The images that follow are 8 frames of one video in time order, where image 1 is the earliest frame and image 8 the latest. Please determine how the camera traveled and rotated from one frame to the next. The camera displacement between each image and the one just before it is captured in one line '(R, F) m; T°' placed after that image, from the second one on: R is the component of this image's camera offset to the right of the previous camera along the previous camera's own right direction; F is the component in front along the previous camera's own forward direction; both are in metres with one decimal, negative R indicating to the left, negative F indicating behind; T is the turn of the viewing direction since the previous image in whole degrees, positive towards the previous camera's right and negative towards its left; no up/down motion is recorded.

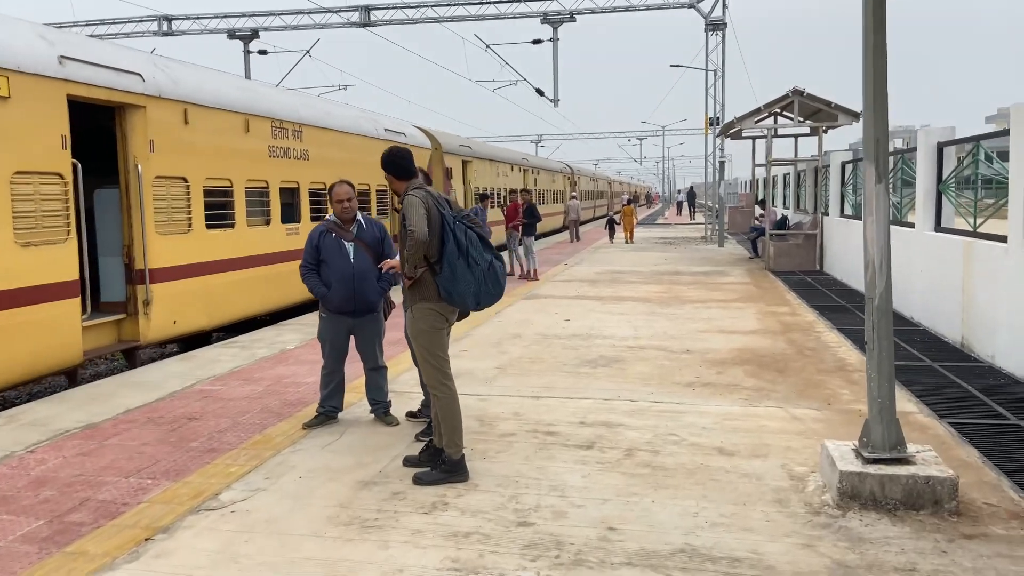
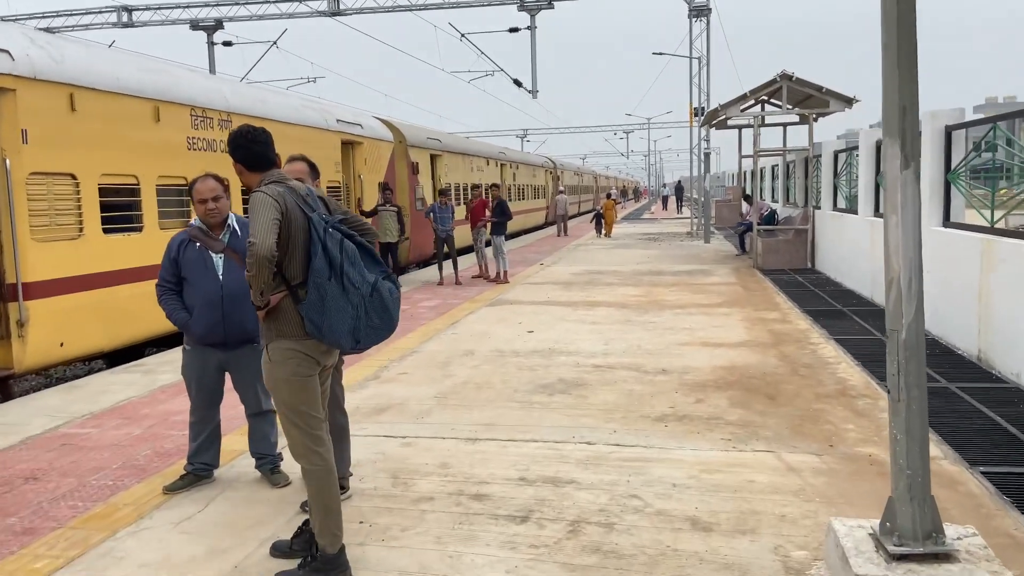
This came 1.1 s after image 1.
(+0.4, +1.1) m; +1°
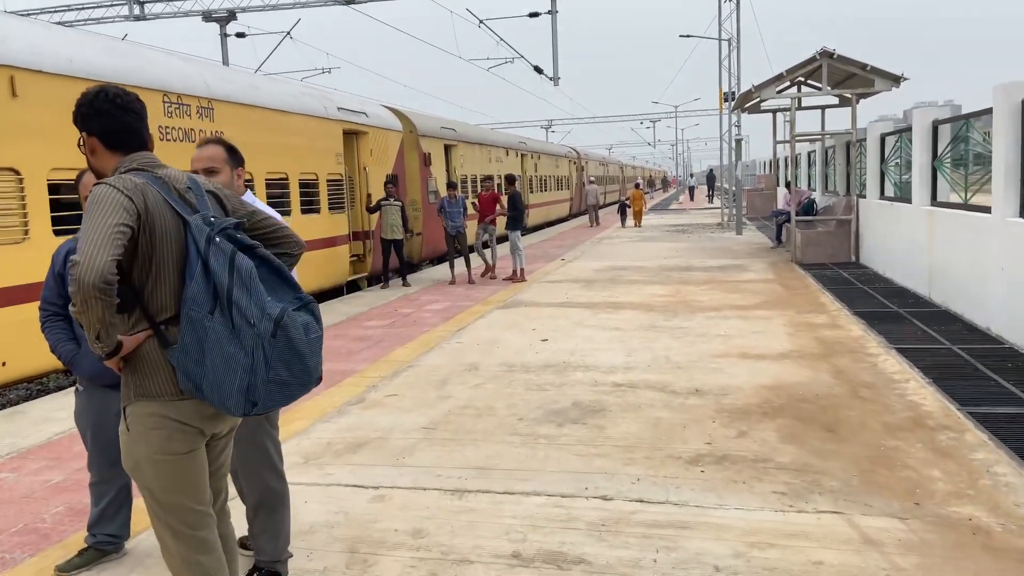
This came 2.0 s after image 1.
(+0.2, +1.0) m; -2°
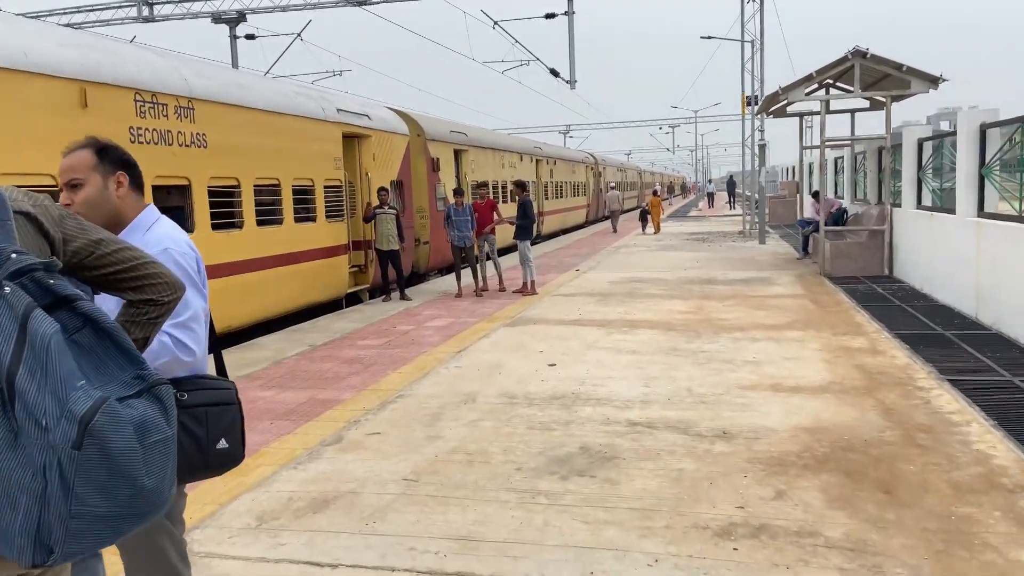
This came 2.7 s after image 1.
(+0.1, +0.7) m; -1°
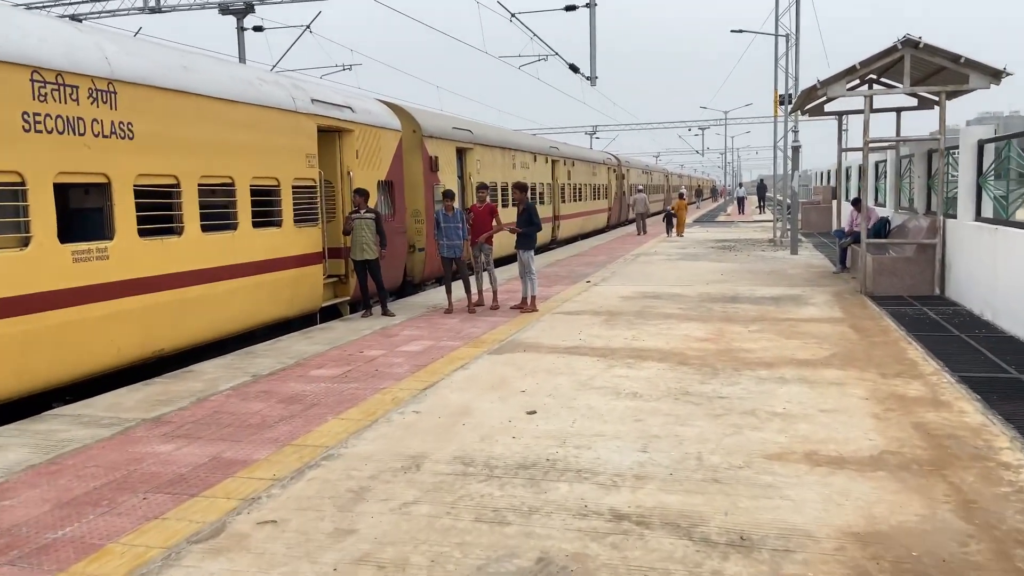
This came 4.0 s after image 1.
(+0.4, +1.3) m; -2°
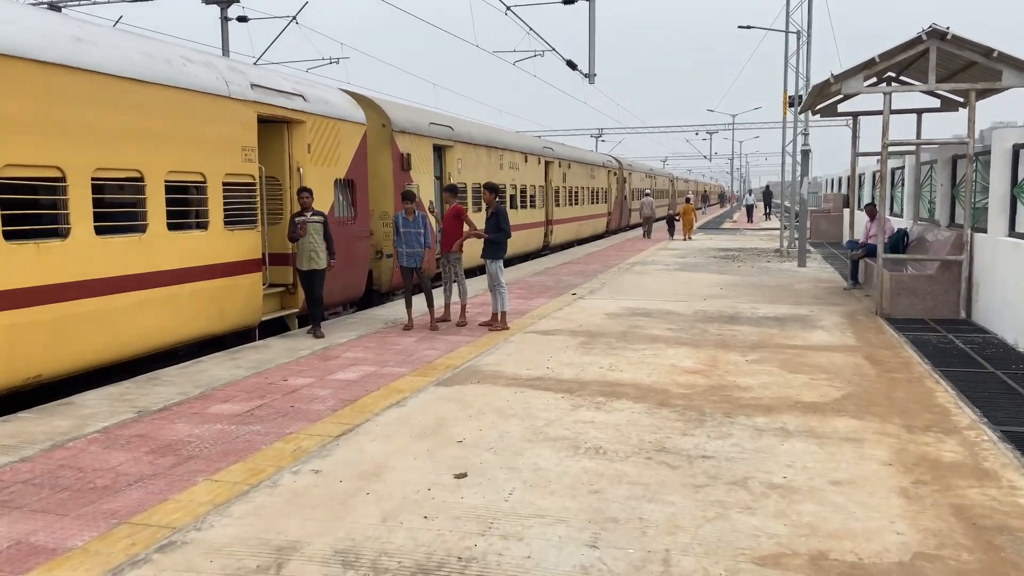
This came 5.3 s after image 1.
(+0.4, +1.2) m; 0°
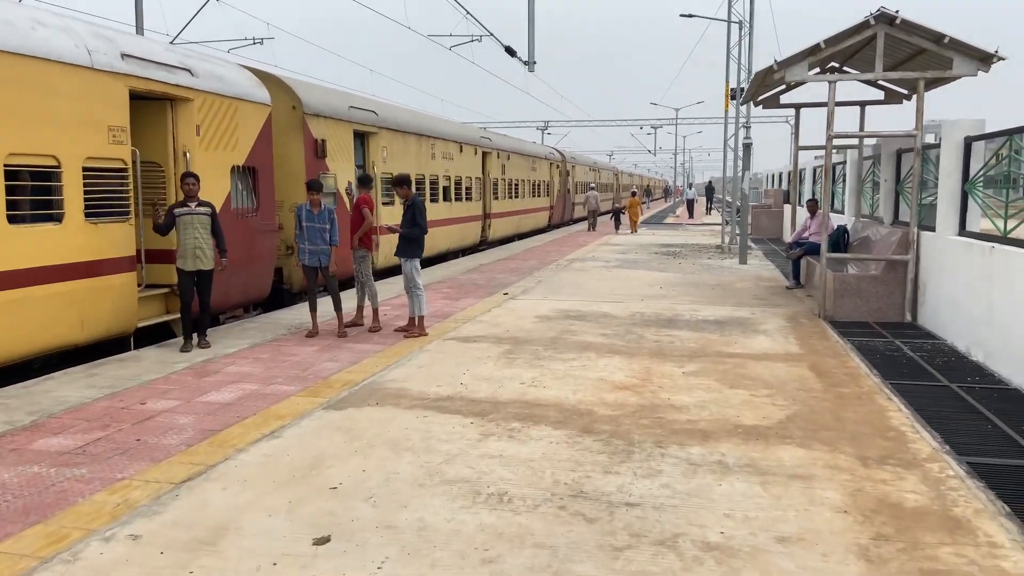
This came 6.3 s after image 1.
(+0.3, +0.9) m; +4°
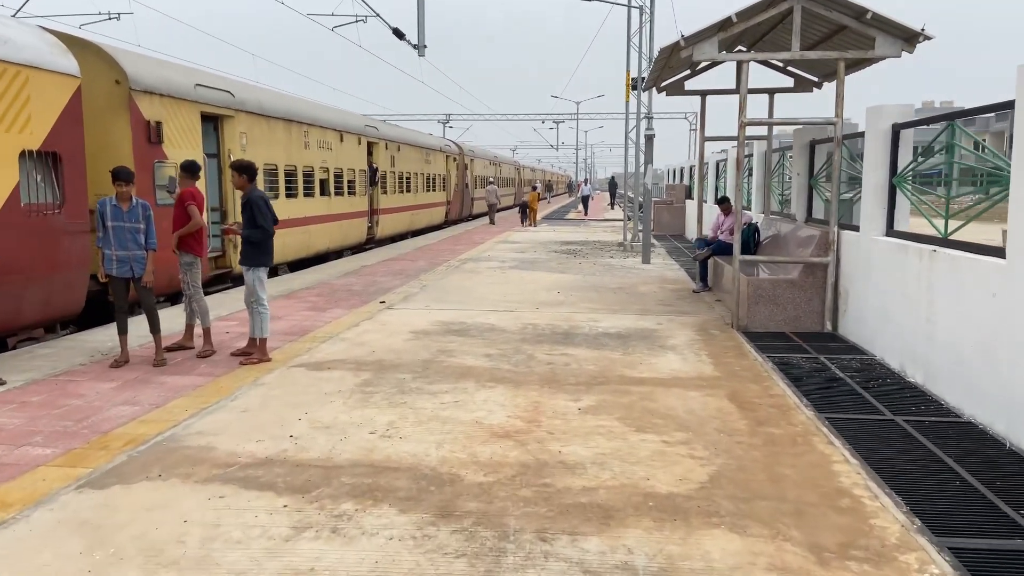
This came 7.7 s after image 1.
(+0.4, +1.4) m; +7°
